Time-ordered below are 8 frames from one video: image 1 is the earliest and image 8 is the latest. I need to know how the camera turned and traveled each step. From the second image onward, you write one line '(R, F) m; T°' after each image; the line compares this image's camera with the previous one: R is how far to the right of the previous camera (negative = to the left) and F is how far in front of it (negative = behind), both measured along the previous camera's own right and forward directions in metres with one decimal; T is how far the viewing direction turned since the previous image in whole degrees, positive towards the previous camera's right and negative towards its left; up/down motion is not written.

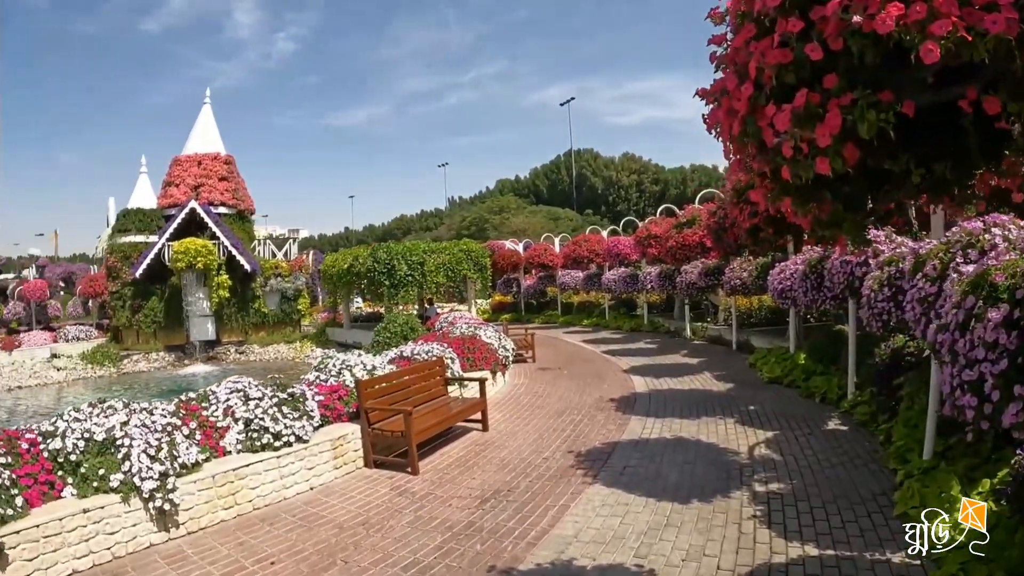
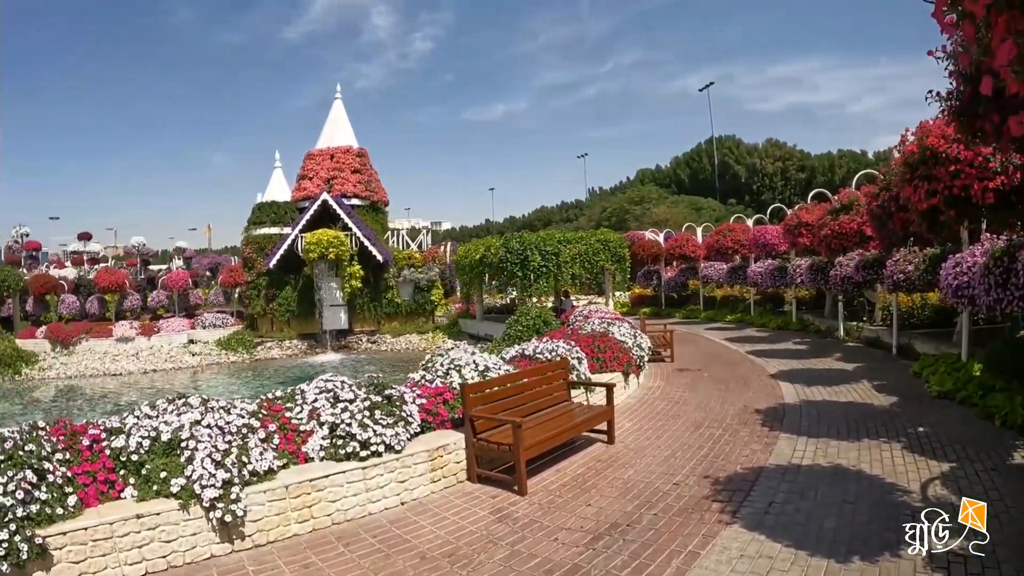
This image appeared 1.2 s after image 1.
(+0.1, +0.7) m; -7°
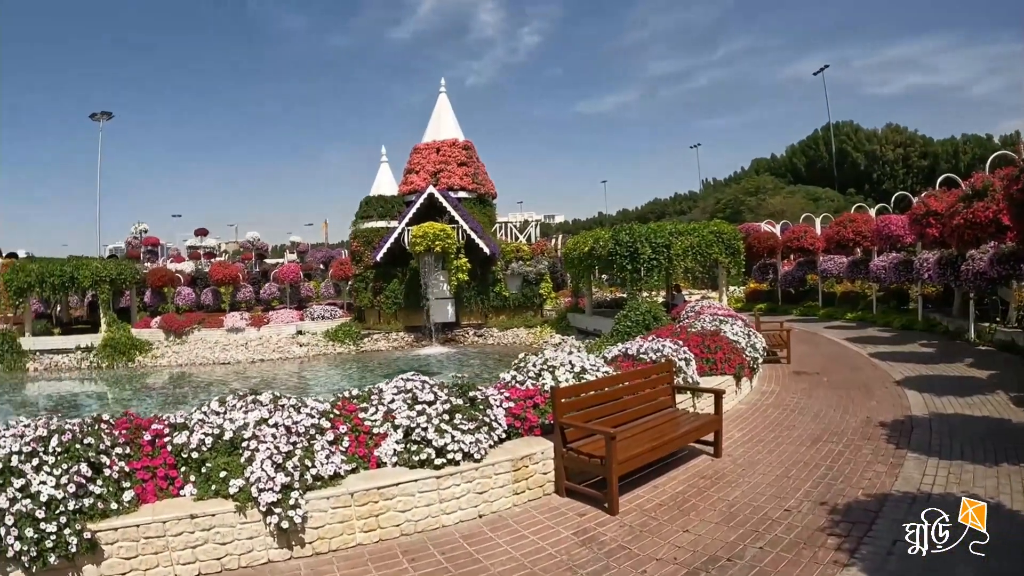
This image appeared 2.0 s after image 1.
(+0.1, +0.5) m; -6°
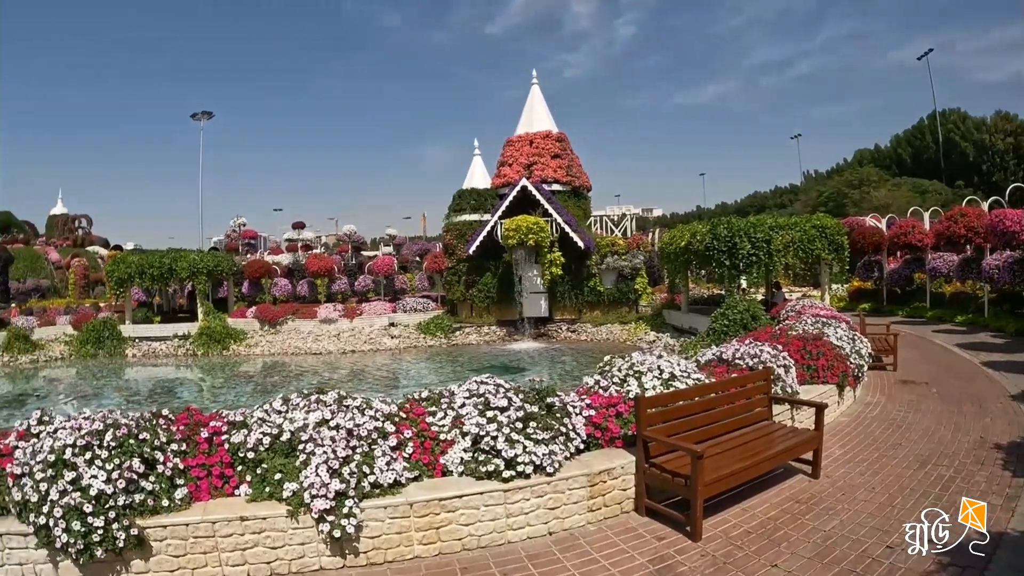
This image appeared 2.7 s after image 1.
(+0.1, +0.3) m; -5°
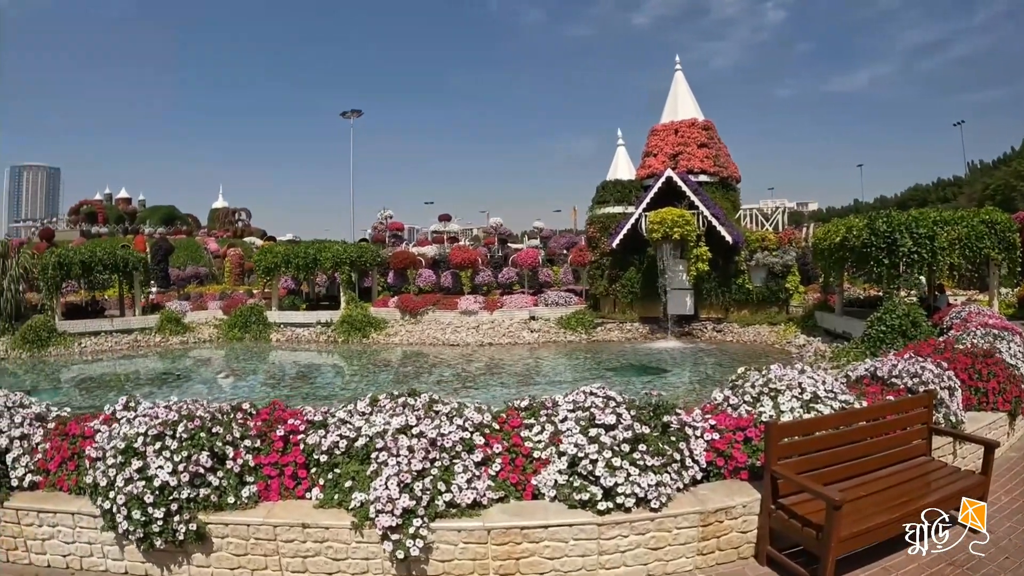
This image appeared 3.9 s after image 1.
(+0.1, +0.6) m; -7°
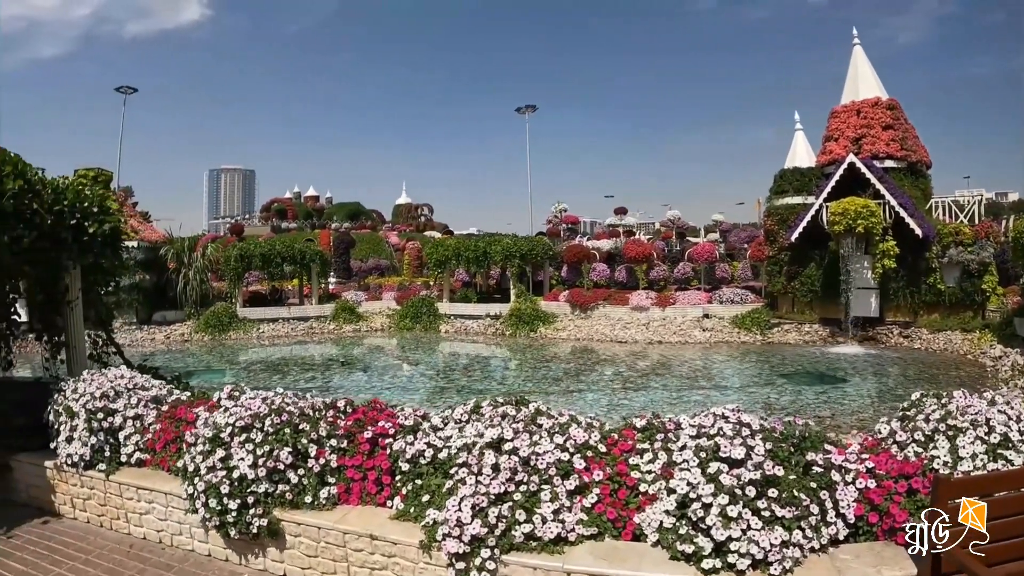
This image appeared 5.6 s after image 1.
(+0.2, +0.7) m; -9°
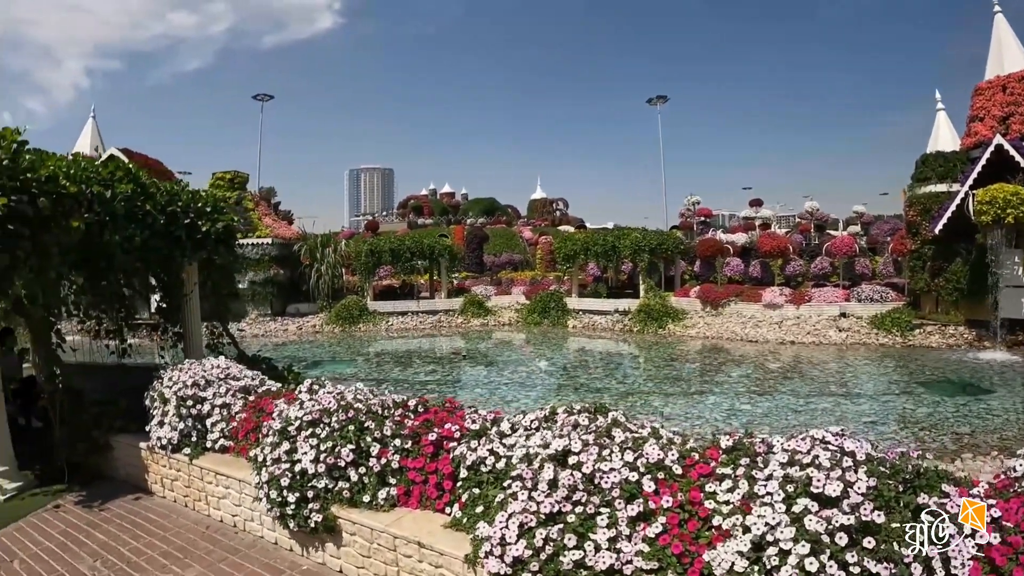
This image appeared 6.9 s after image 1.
(+0.2, +0.5) m; -7°
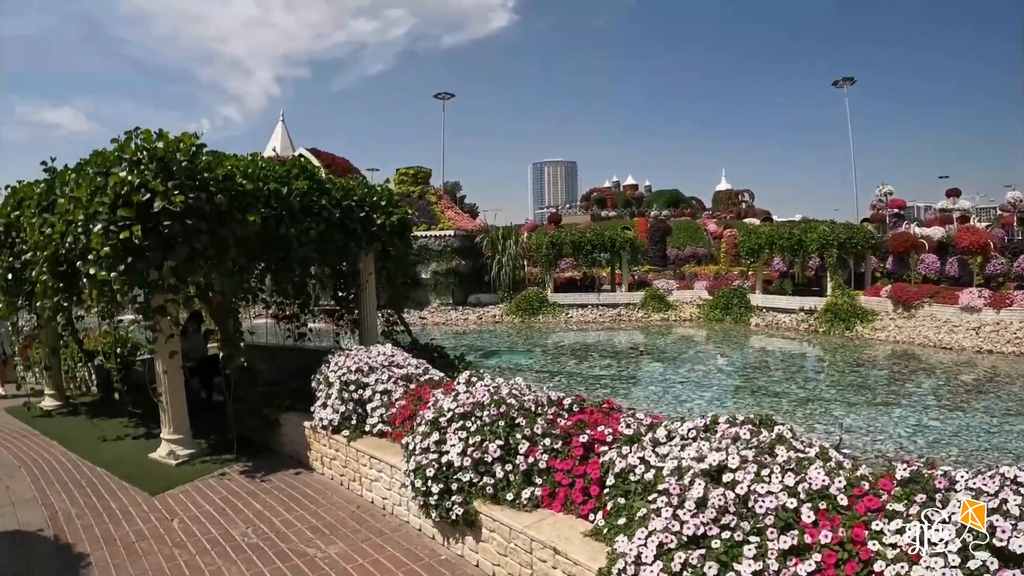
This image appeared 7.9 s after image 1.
(+0.1, +0.2) m; -9°
